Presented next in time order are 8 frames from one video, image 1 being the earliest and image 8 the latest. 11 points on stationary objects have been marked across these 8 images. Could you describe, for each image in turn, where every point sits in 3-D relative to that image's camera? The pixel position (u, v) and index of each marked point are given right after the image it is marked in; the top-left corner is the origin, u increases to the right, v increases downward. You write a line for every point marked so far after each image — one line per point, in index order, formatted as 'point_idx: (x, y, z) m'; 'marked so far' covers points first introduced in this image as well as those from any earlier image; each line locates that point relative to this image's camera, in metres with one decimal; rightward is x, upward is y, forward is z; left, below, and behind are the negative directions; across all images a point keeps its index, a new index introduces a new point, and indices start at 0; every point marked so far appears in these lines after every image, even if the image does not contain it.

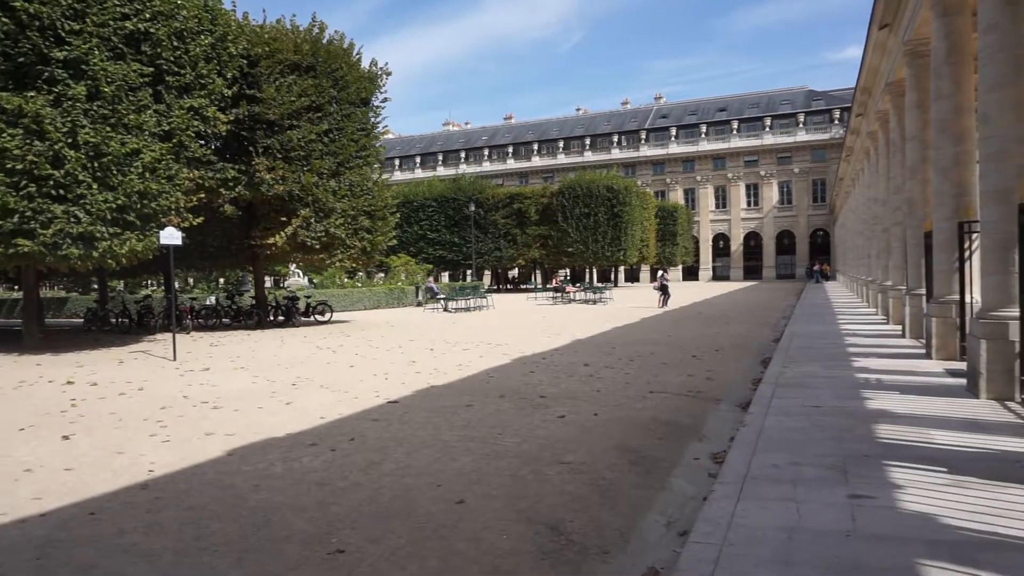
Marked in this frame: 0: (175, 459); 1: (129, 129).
0: (-3.1, -1.6, +6.6) m
1: (-7.6, +3.1, +14.0) m
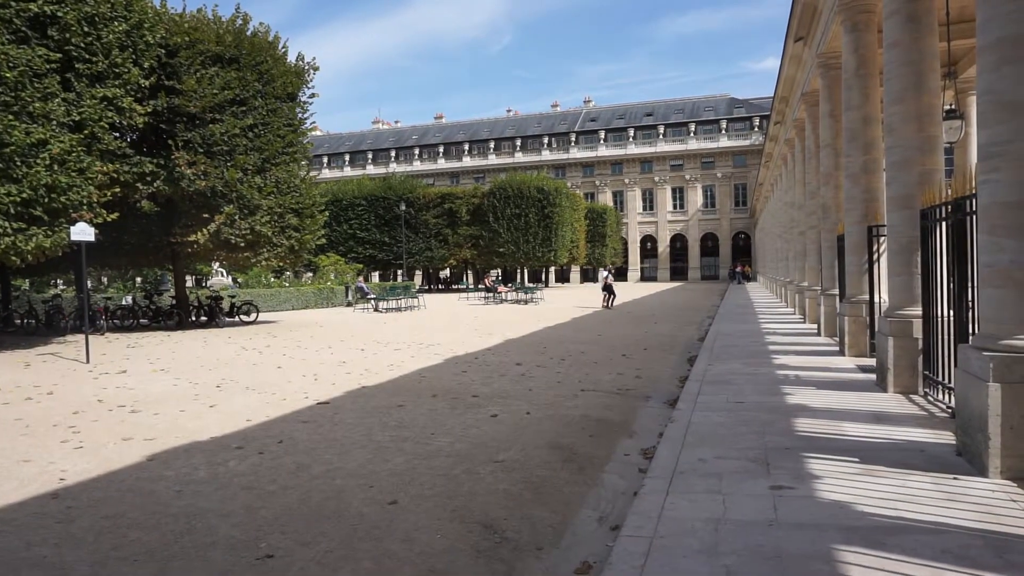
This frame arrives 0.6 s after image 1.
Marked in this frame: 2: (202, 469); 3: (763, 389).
0: (-3.7, -1.6, +6.3) m
1: (-8.9, +3.2, +13.2) m
2: (-2.7, -1.6, +6.2) m
3: (+3.3, -1.3, +9.2) m
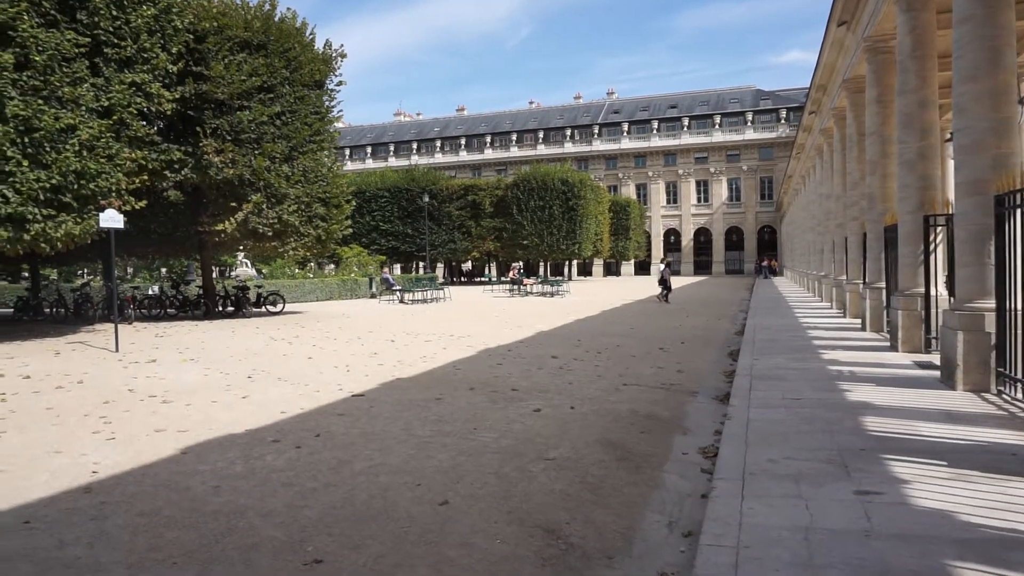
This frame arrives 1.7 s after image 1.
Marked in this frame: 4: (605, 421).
0: (-3.3, -1.4, +6.0) m
1: (-8.2, +3.4, +13.0) m
2: (-2.3, -1.4, +5.8) m
3: (+3.8, -1.2, +8.8) m
4: (+1.0, -1.4, +7.6) m
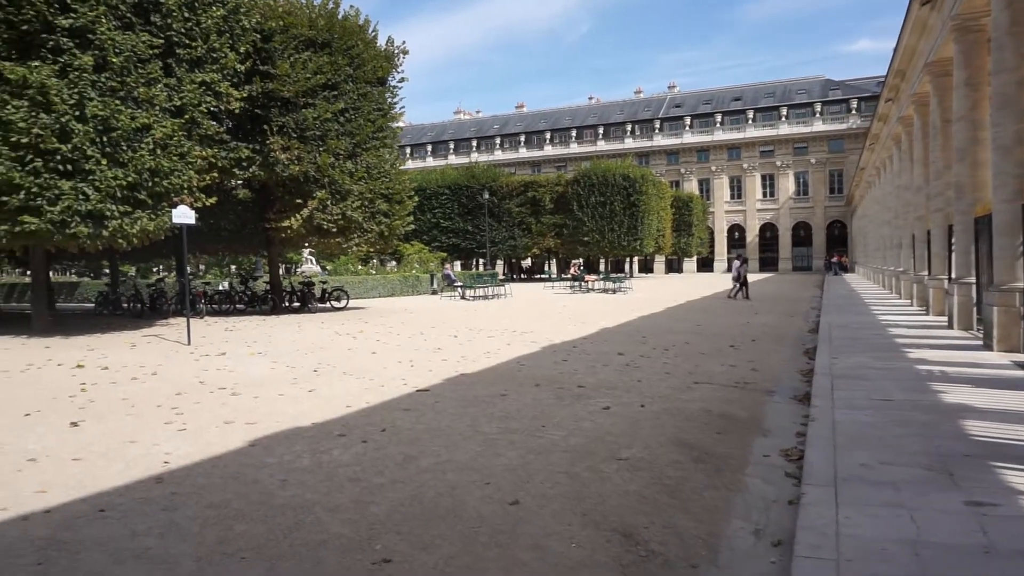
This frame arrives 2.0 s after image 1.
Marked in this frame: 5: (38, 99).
0: (-2.7, -1.4, +6.0) m
1: (-7.0, +3.5, +13.4) m
2: (-1.7, -1.4, +5.8) m
3: (+4.6, -1.1, +8.2) m
4: (+1.7, -1.4, +7.3) m
5: (-8.1, +3.2, +12.1) m
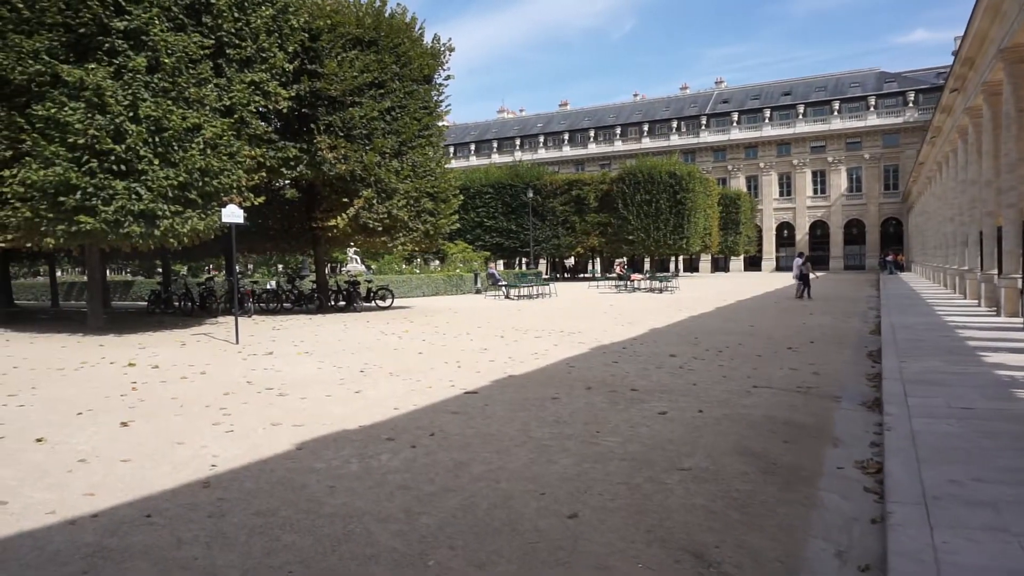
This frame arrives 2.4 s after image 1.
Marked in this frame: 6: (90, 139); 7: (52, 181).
0: (-2.3, -1.4, +5.9) m
1: (-6.1, +3.5, +13.5) m
2: (-1.3, -1.4, +5.6) m
3: (+5.1, -1.1, +7.6) m
4: (+2.2, -1.4, +6.9) m
5: (-7.2, +3.3, +12.3) m
6: (-7.2, +2.6, +12.1) m
7: (-7.8, +1.8, +12.1) m
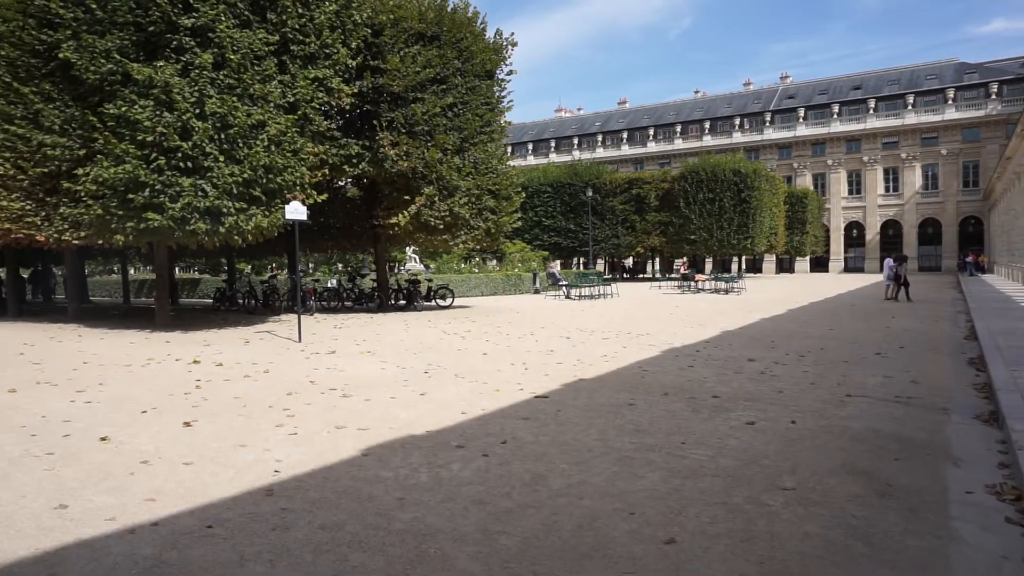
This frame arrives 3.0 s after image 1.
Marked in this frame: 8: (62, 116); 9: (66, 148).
0: (-1.6, -1.3, +5.6) m
1: (-4.9, +3.6, +13.5) m
2: (-0.7, -1.4, +5.2) m
3: (+5.9, -1.1, +6.8) m
4: (+2.9, -1.4, +6.2) m
5: (-6.1, +3.3, +12.4) m
6: (-6.1, +2.6, +12.2) m
7: (-6.7, +1.9, +12.2) m
8: (-8.7, +3.3, +13.7) m
9: (-8.6, +2.7, +13.6) m
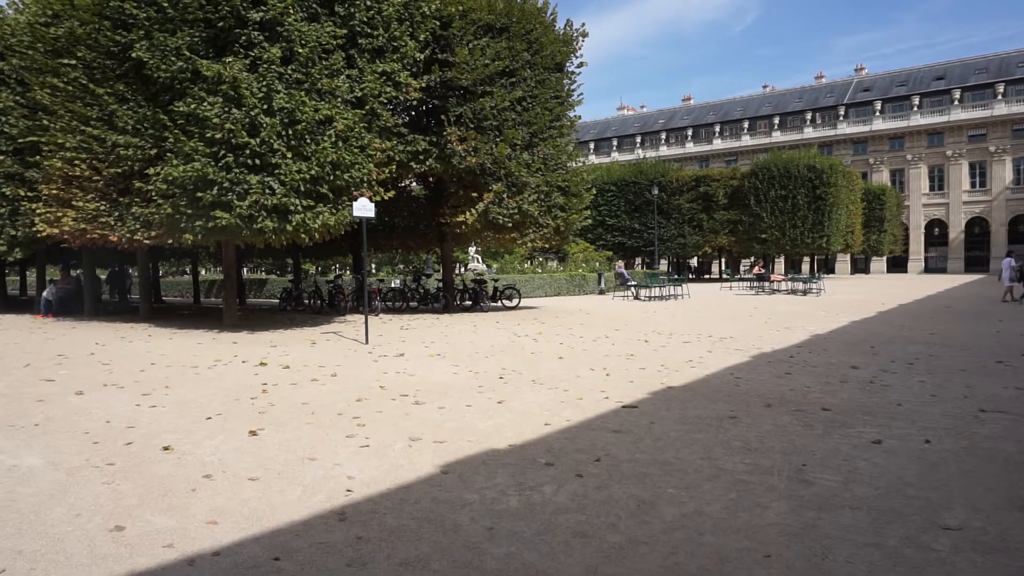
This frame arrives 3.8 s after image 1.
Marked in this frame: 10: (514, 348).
0: (-1.0, -1.3, +5.0) m
1: (-3.5, +3.6, +13.2) m
2: (0.0, -1.3, +4.6) m
3: (+6.6, -1.1, +5.6) m
4: (+3.6, -1.3, +5.3) m
5: (-4.8, +3.3, +12.2) m
6: (-4.8, +2.6, +12.0) m
7: (-5.4, +1.9, +12.1) m
8: (-7.3, +3.3, +13.7) m
9: (-7.2, +2.7, +13.7) m
10: (0.0, -1.0, +11.3) m
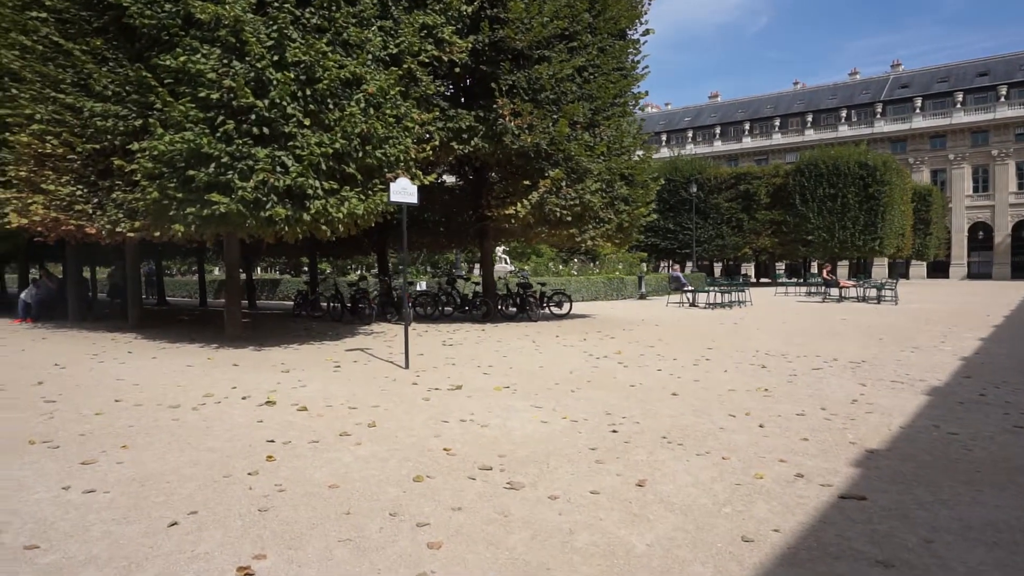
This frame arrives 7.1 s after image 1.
0: (0.0, -1.4, +2.3) m
1: (-2.4, +3.5, +10.5) m
2: (+0.9, -1.4, +1.8) m
3: (+7.6, -1.3, +2.7) m
4: (+4.6, -1.5, +2.5) m
5: (-3.7, +3.2, +9.5) m
6: (-3.7, +2.5, +9.3) m
7: (-4.4, +1.8, +9.4) m
8: (-6.2, +3.3, +11.1) m
9: (-6.1, +2.6, +11.0) m
10: (+1.1, -1.1, +8.5) m
